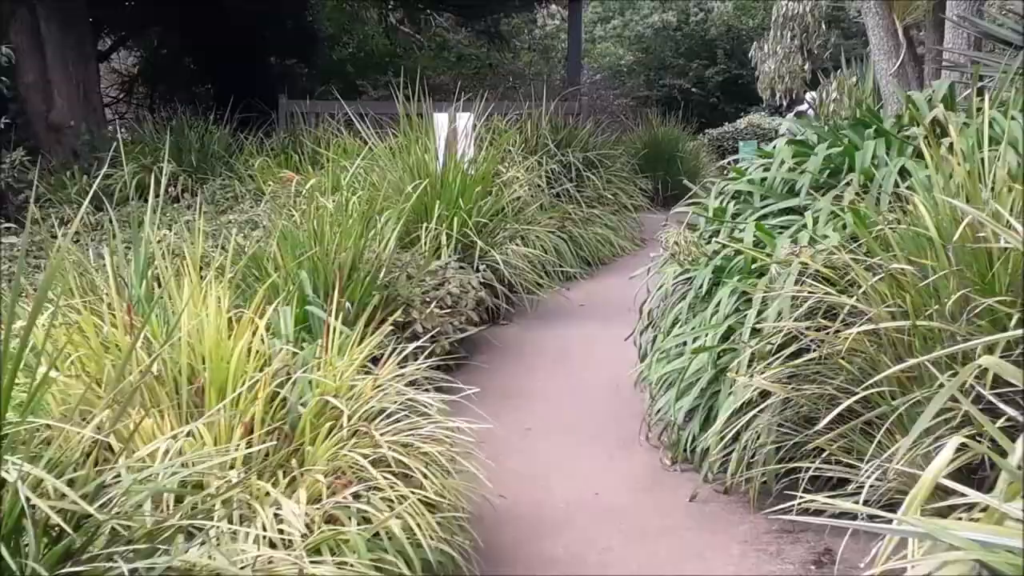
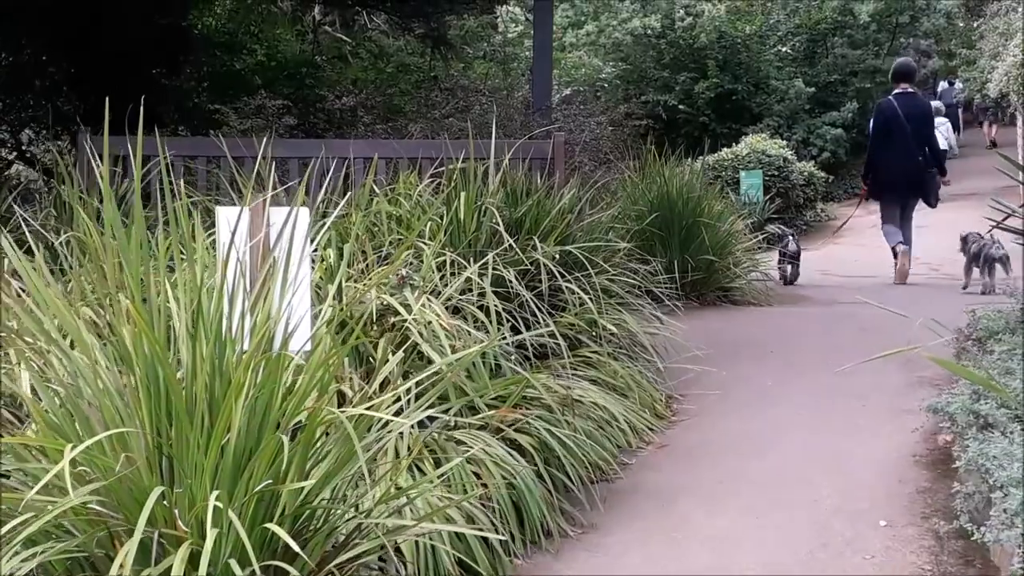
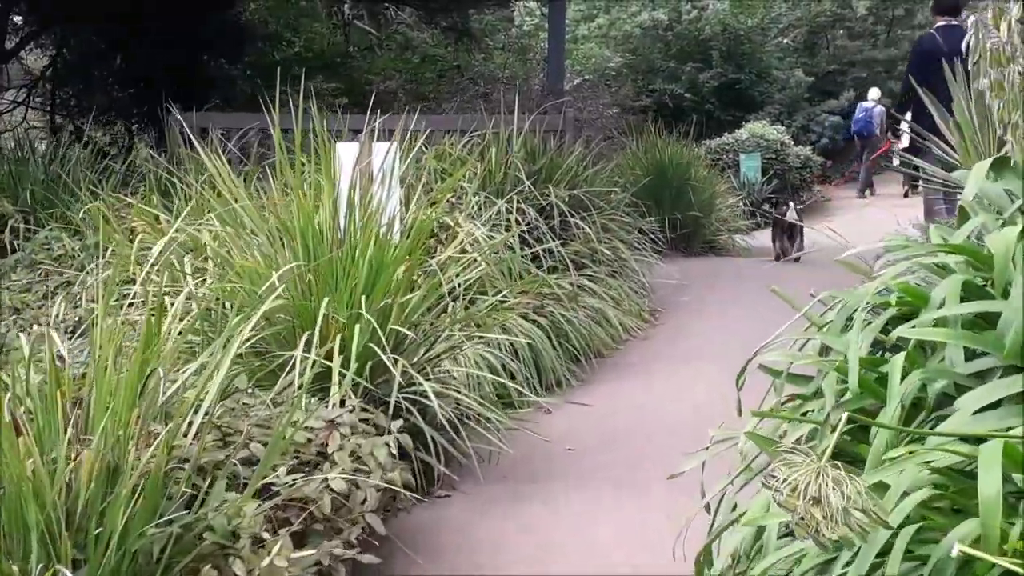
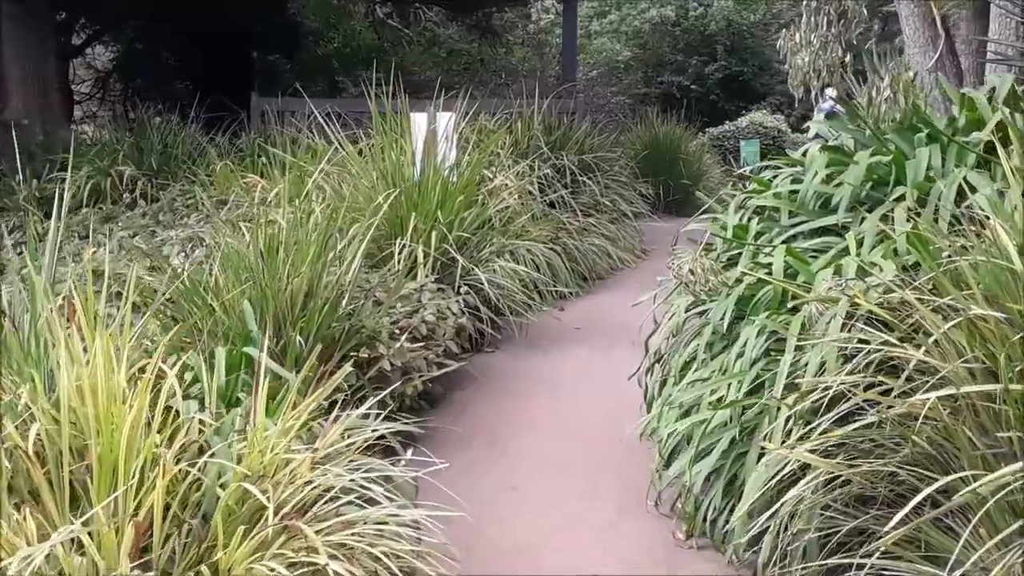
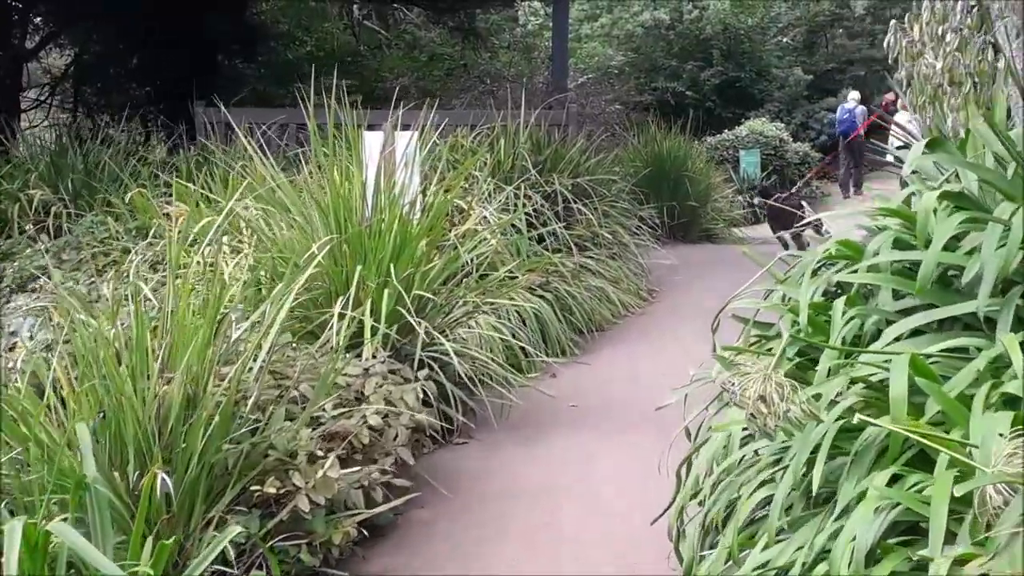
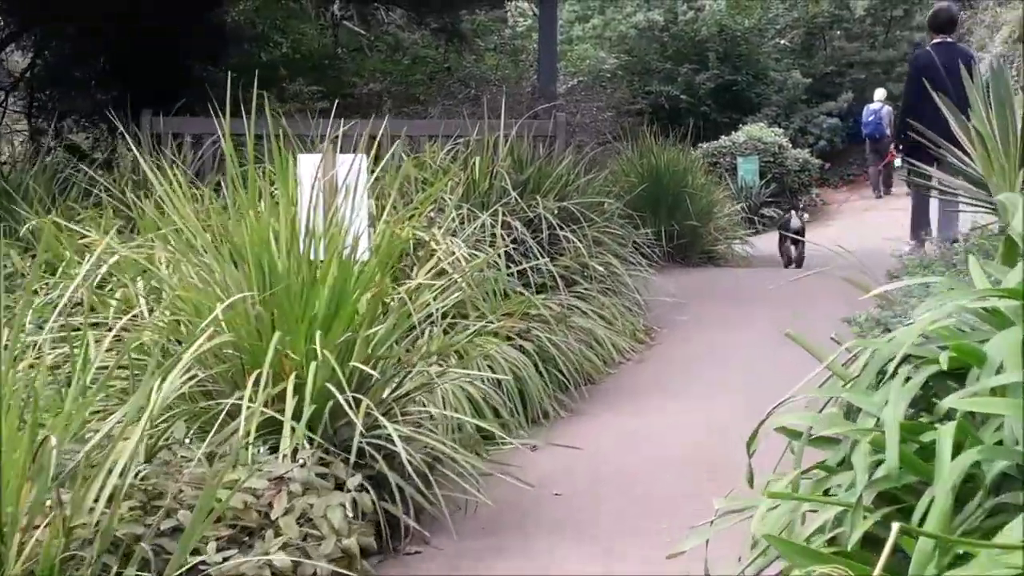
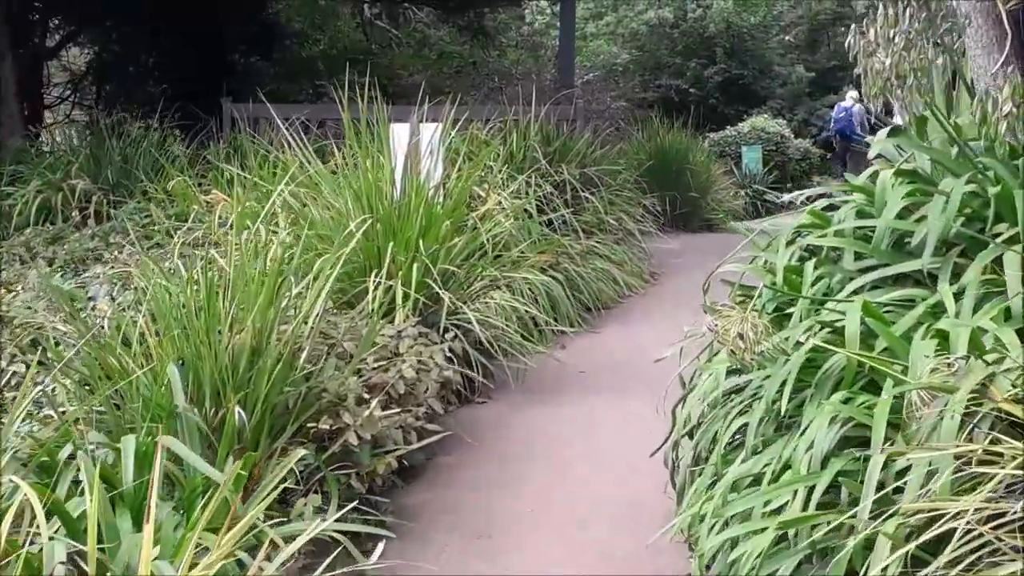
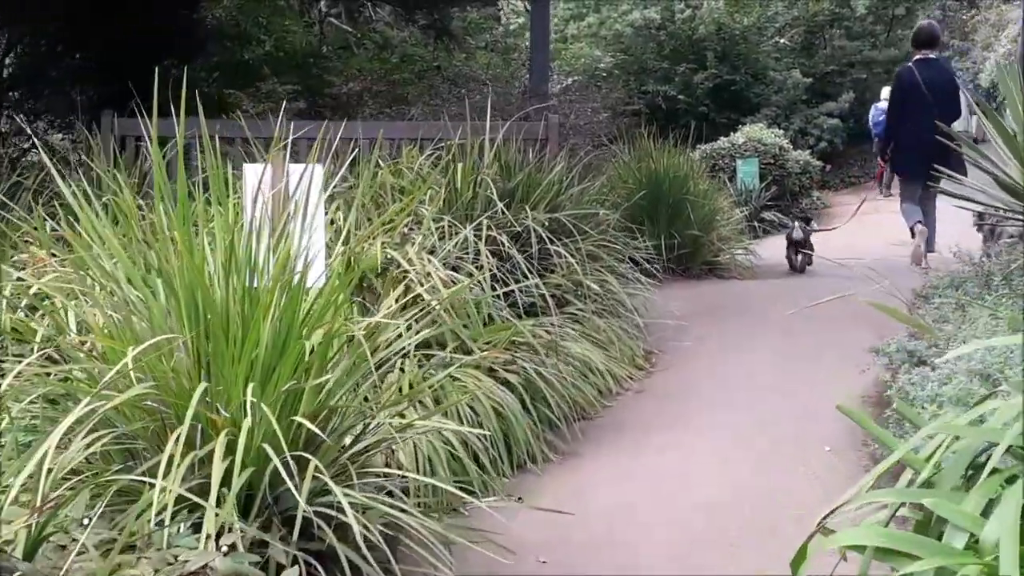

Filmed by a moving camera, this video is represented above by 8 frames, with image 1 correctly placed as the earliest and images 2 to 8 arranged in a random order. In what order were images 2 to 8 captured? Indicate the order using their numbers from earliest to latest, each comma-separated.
4, 7, 5, 3, 6, 8, 2
